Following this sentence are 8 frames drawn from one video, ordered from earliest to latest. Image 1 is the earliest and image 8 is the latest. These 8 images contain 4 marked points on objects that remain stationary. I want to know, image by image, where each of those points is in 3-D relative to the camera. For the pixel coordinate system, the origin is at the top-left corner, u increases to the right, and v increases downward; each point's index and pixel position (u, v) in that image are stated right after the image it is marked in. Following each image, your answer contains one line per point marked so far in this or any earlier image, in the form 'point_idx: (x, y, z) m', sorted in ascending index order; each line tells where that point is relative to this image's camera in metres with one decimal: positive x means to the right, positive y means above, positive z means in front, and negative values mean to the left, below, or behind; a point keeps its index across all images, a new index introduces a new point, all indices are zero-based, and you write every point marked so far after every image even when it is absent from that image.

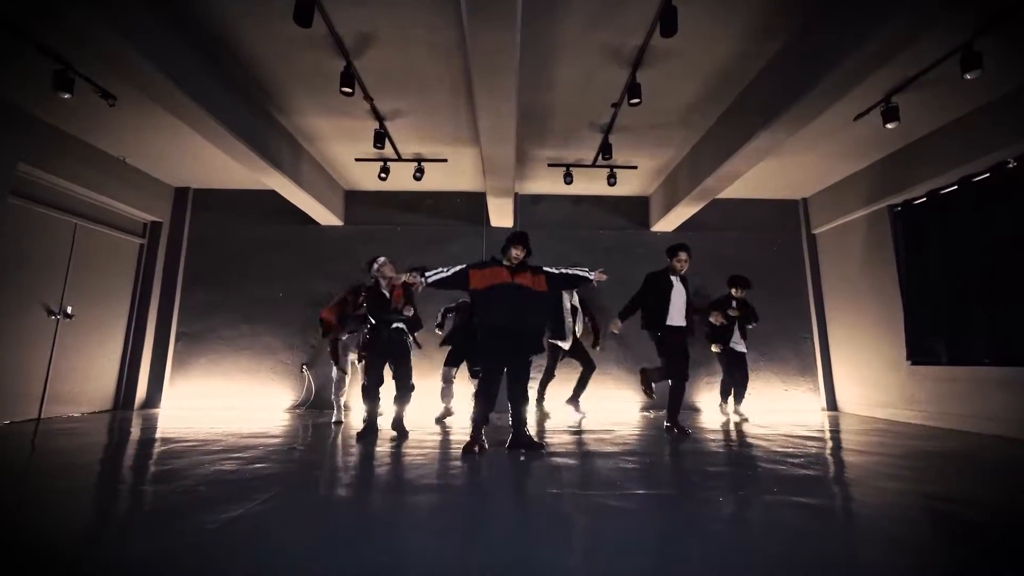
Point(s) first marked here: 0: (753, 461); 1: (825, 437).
0: (+1.6, -1.2, +3.1) m
1: (+3.0, -1.4, +4.5) m
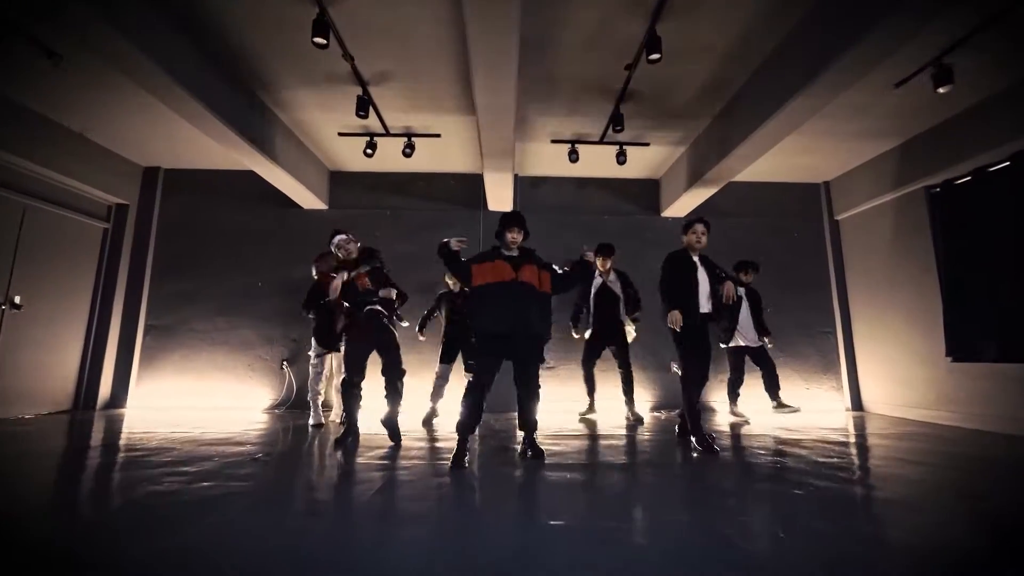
0: (+1.6, -1.1, +2.7) m
1: (+3.0, -1.3, +4.1) m
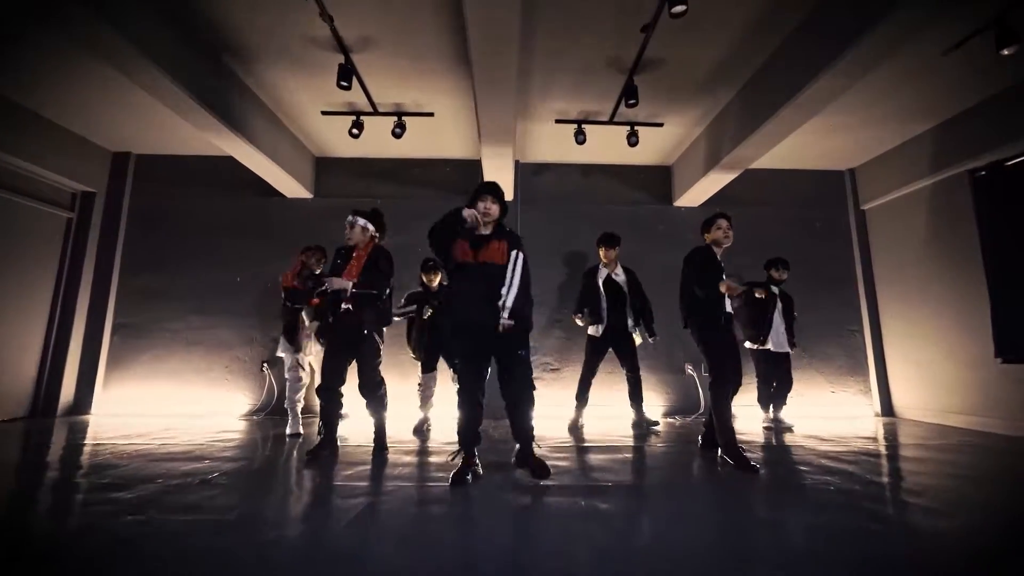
0: (+1.6, -1.0, +2.3) m
1: (+3.0, -1.3, +3.7) m
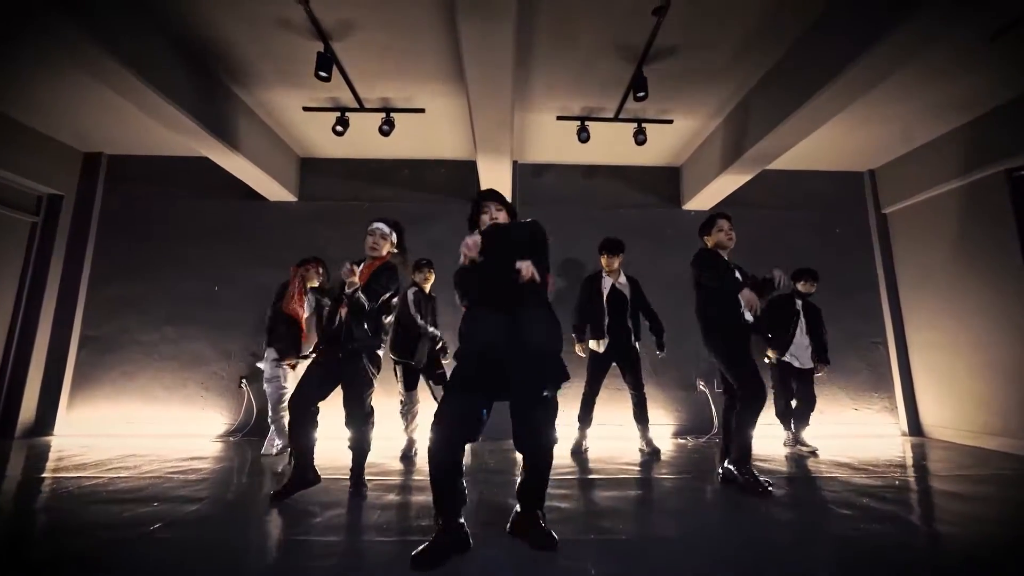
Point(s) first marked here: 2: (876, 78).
0: (+1.6, -1.1, +2.0) m
1: (+3.0, -1.3, +3.4) m
2: (+2.3, +1.3, +2.9) m
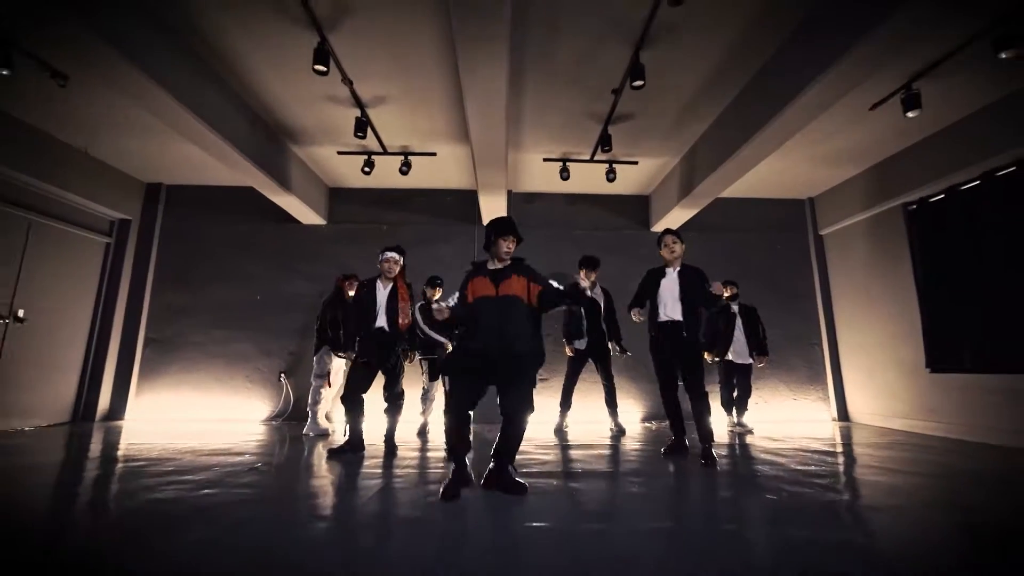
0: (+1.6, -1.2, +2.8) m
1: (+3.0, -1.4, +4.2) m
2: (+2.2, +1.2, +3.7) m
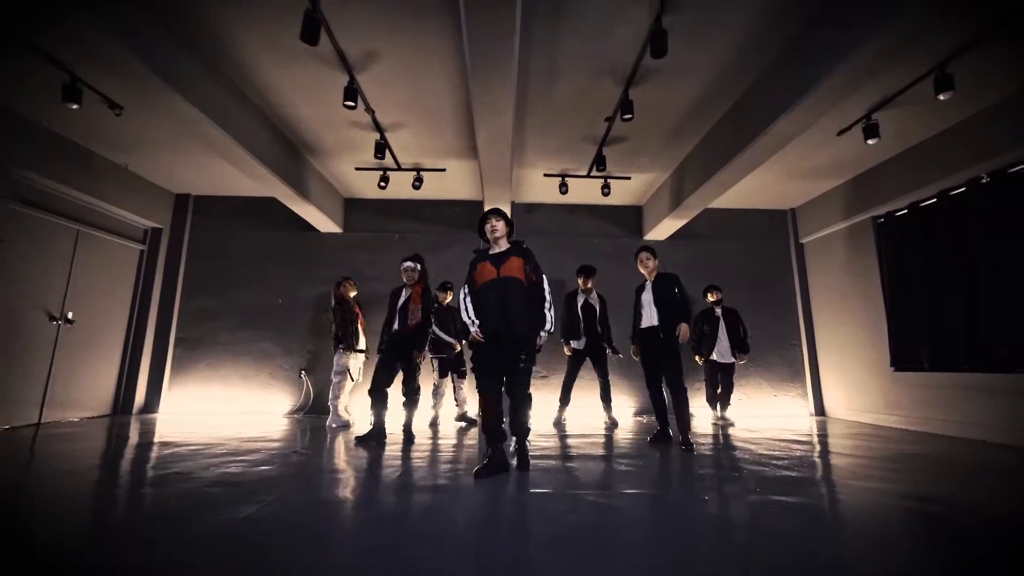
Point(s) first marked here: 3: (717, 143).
0: (+1.6, -1.2, +3.2) m
1: (+3.0, -1.5, +4.6) m
2: (+2.2, +1.2, +4.1) m
3: (+2.0, +1.4, +4.4) m
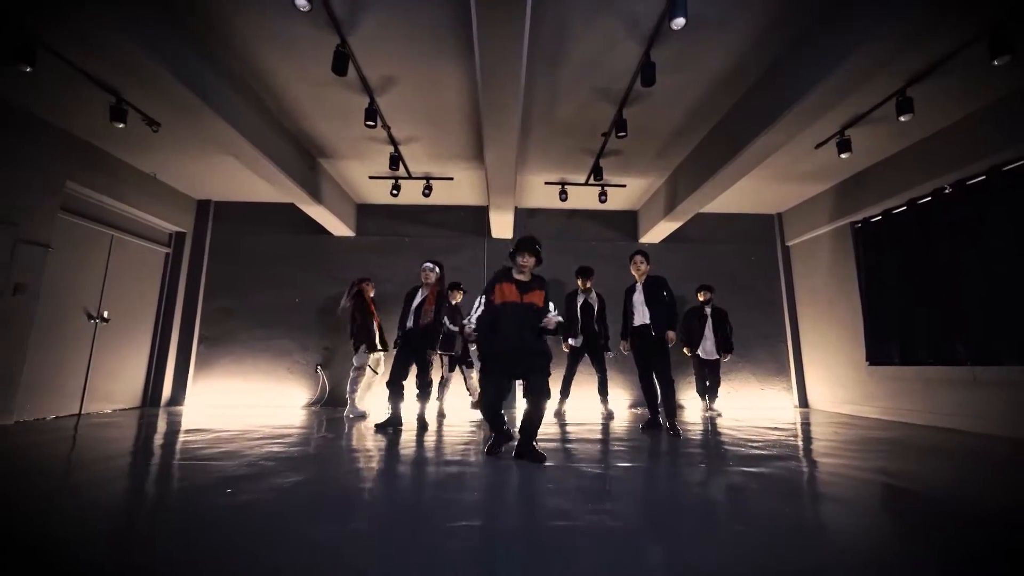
0: (+1.6, -1.2, +3.6) m
1: (+3.0, -1.5, +4.9) m
2: (+2.3, +1.2, +4.4) m
3: (+2.0, +1.4, +4.7) m
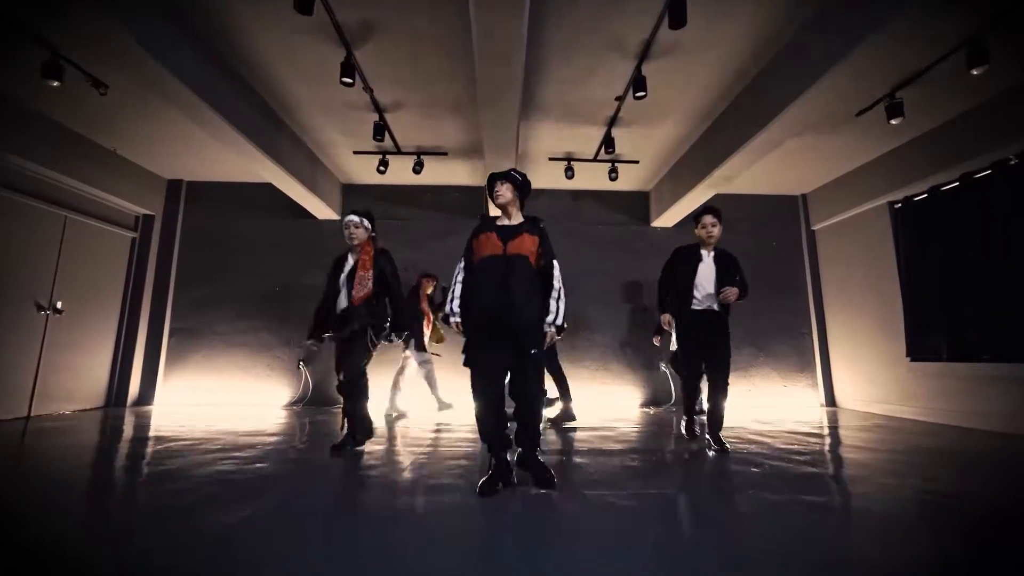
0: (+1.7, -1.1, +3.1) m
1: (+3.0, -1.4, +4.5) m
2: (+2.3, +1.3, +3.9) m
3: (+2.0, +1.5, +4.2) m
